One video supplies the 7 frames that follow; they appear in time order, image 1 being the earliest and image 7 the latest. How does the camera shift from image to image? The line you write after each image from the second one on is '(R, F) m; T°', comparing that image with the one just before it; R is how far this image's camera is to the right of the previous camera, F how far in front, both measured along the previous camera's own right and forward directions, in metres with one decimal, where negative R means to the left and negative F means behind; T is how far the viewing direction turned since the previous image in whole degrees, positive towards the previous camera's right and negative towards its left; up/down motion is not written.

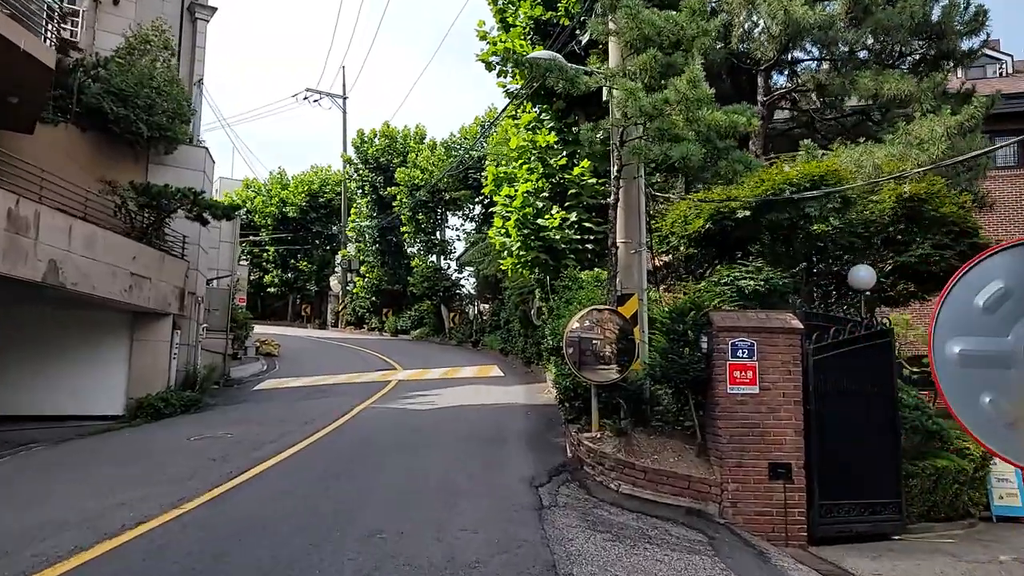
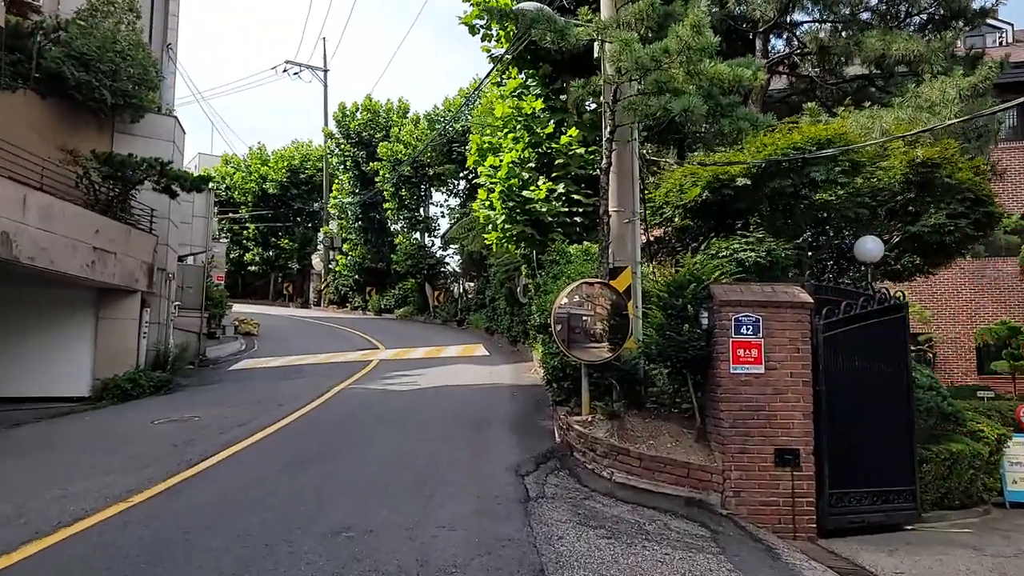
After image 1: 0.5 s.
(0.0, +0.8) m; +1°
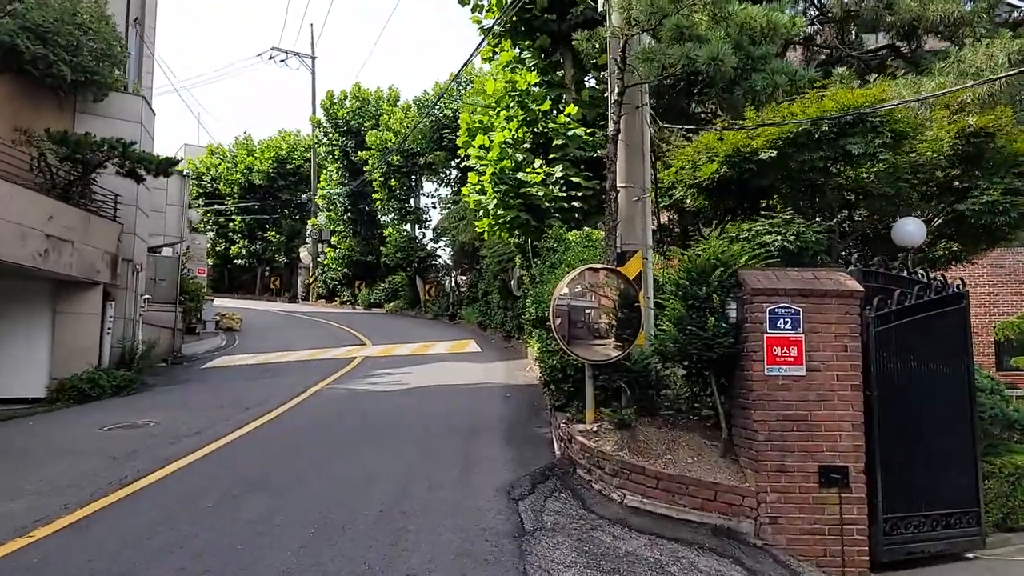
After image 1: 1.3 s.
(0.0, +1.3) m; +1°
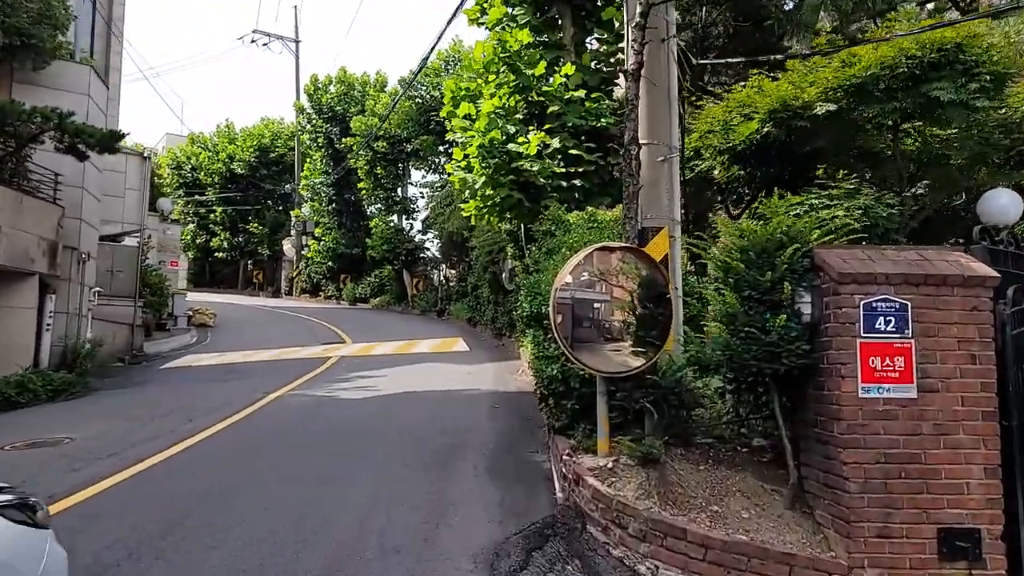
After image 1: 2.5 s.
(+0.1, +2.0) m; +1°
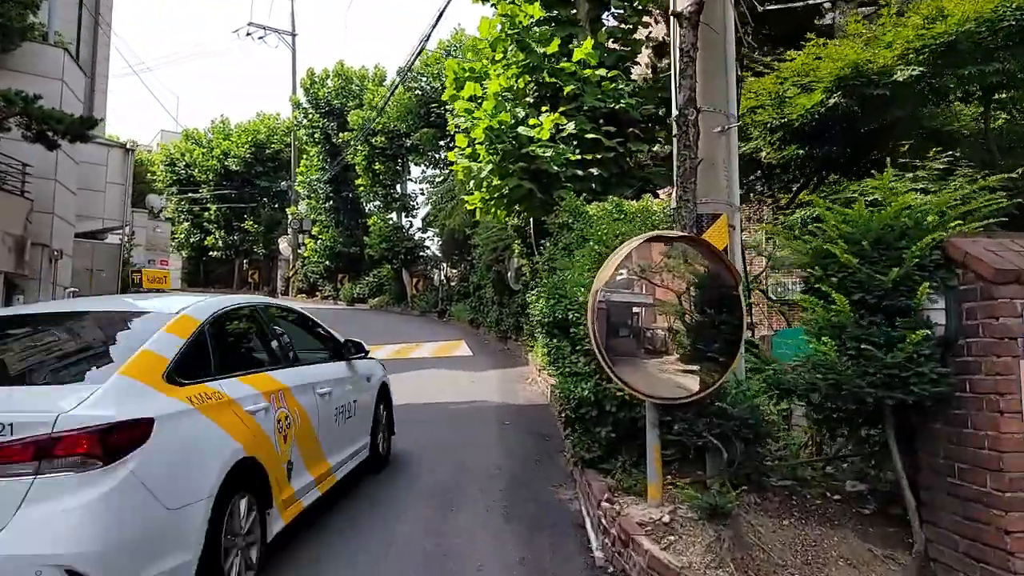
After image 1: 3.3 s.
(-0.2, +1.2) m; 0°
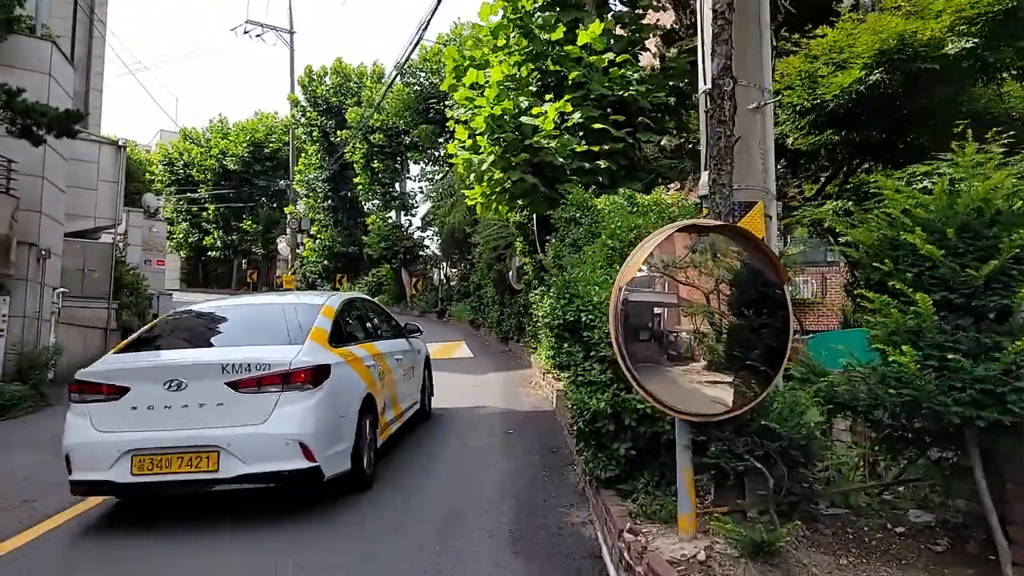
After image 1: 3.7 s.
(0.0, +0.6) m; 0°
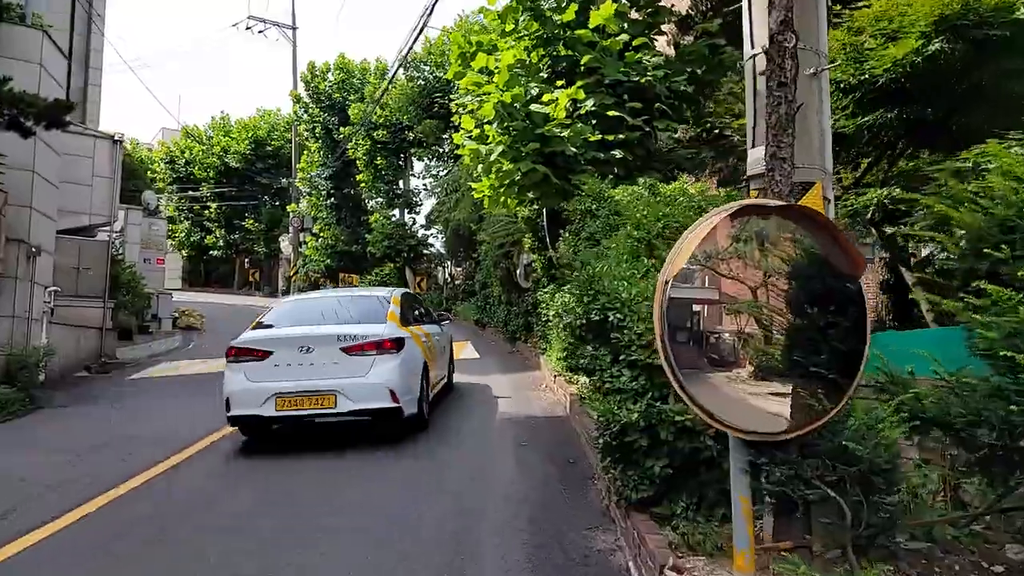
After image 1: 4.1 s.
(-0.1, +0.6) m; 0°
